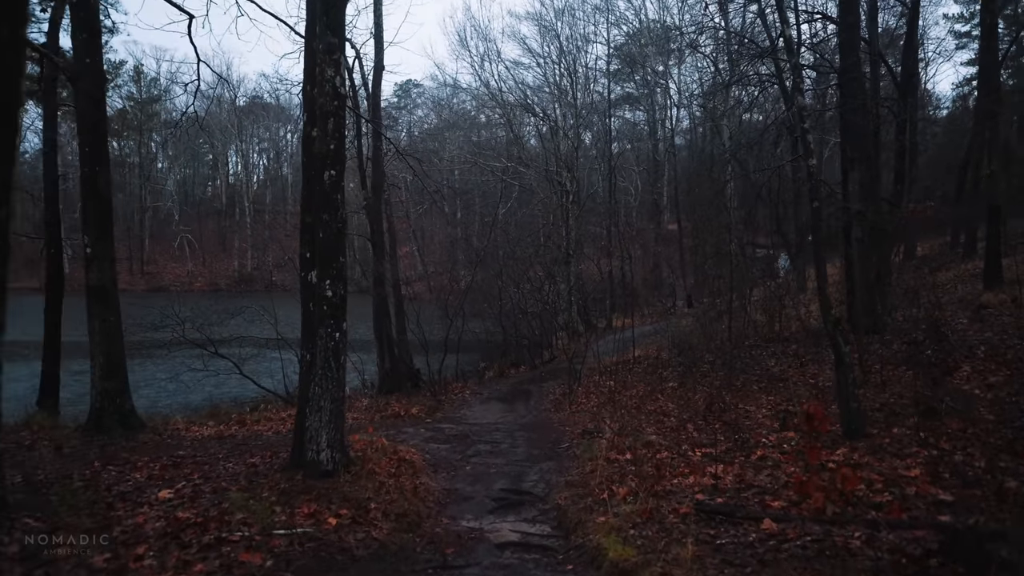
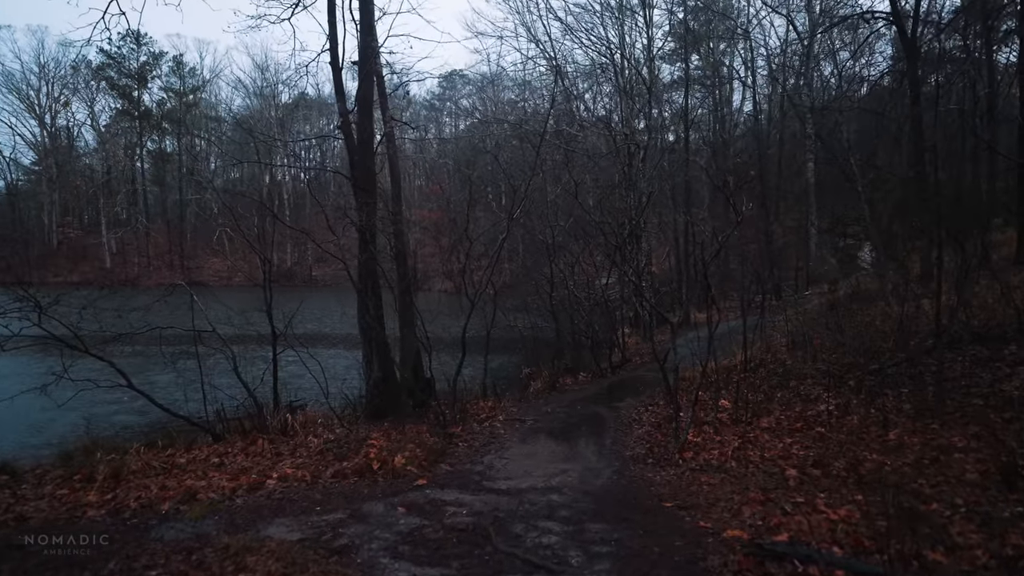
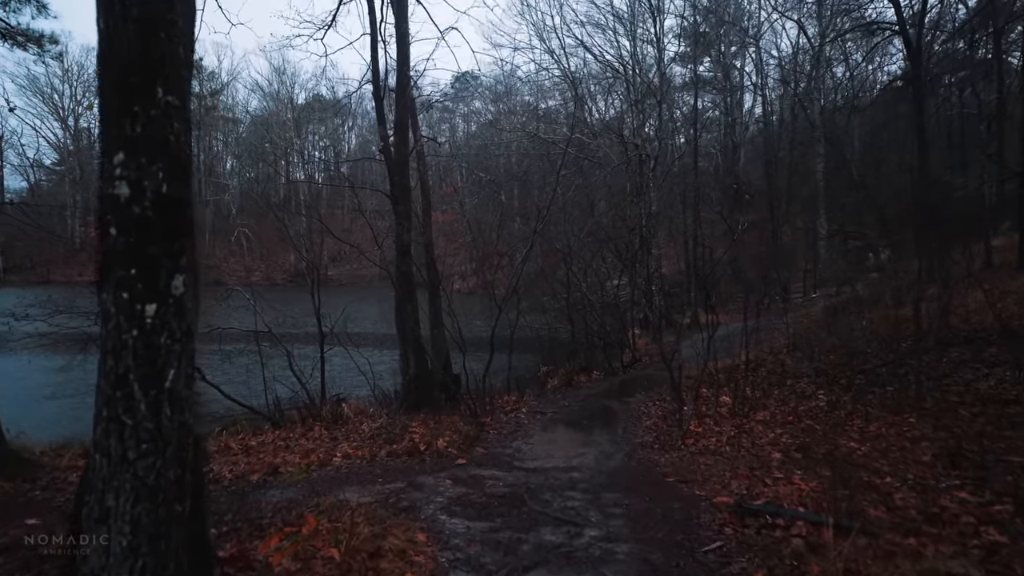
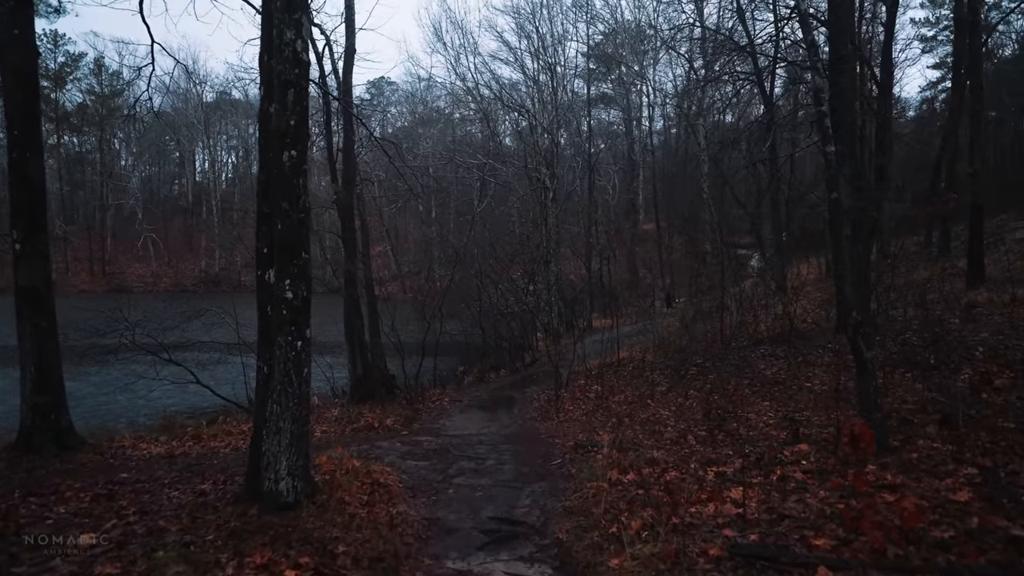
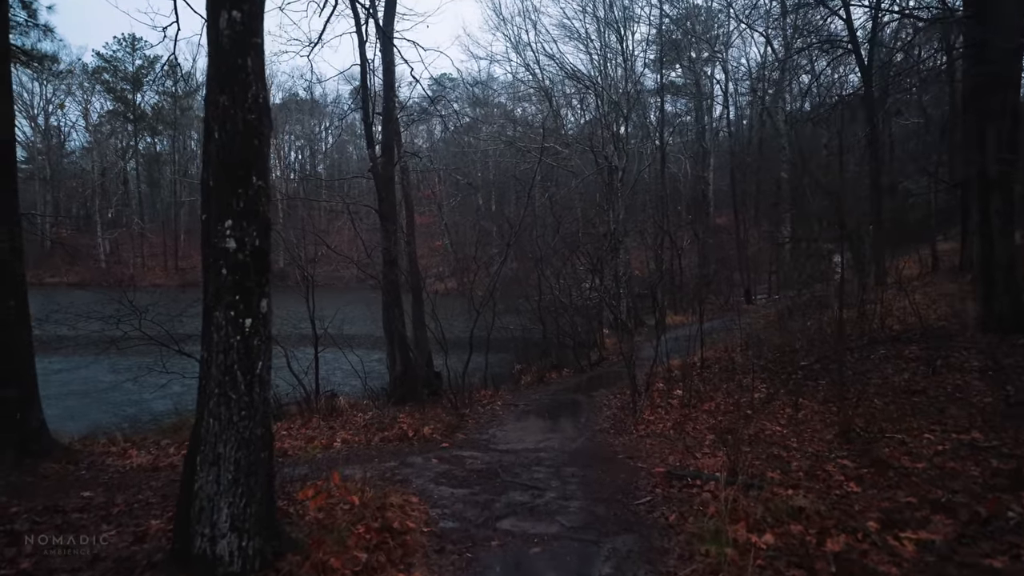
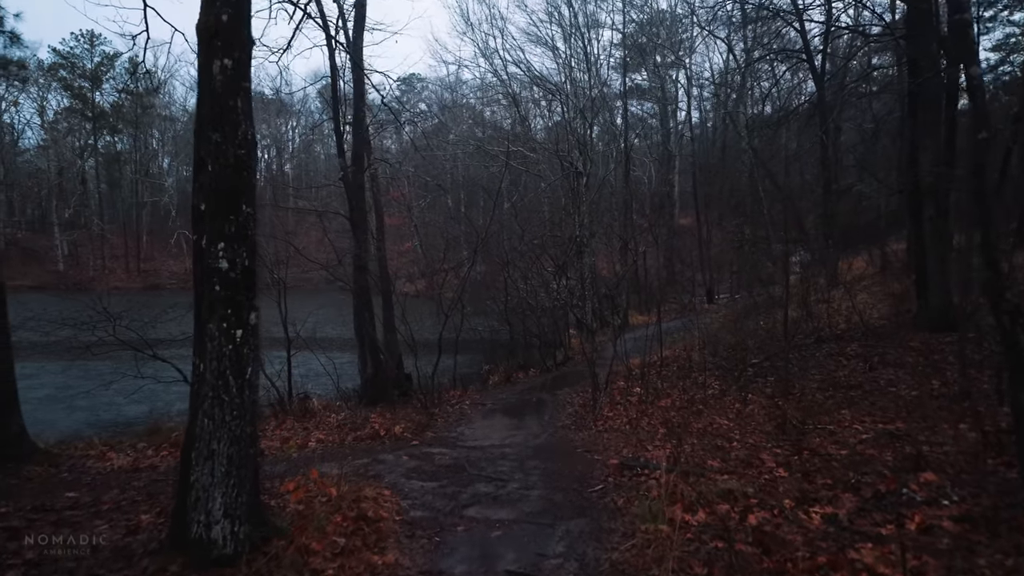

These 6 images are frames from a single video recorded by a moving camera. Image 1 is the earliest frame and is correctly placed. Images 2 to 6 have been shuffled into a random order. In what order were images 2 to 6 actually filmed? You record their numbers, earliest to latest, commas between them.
4, 6, 5, 3, 2
